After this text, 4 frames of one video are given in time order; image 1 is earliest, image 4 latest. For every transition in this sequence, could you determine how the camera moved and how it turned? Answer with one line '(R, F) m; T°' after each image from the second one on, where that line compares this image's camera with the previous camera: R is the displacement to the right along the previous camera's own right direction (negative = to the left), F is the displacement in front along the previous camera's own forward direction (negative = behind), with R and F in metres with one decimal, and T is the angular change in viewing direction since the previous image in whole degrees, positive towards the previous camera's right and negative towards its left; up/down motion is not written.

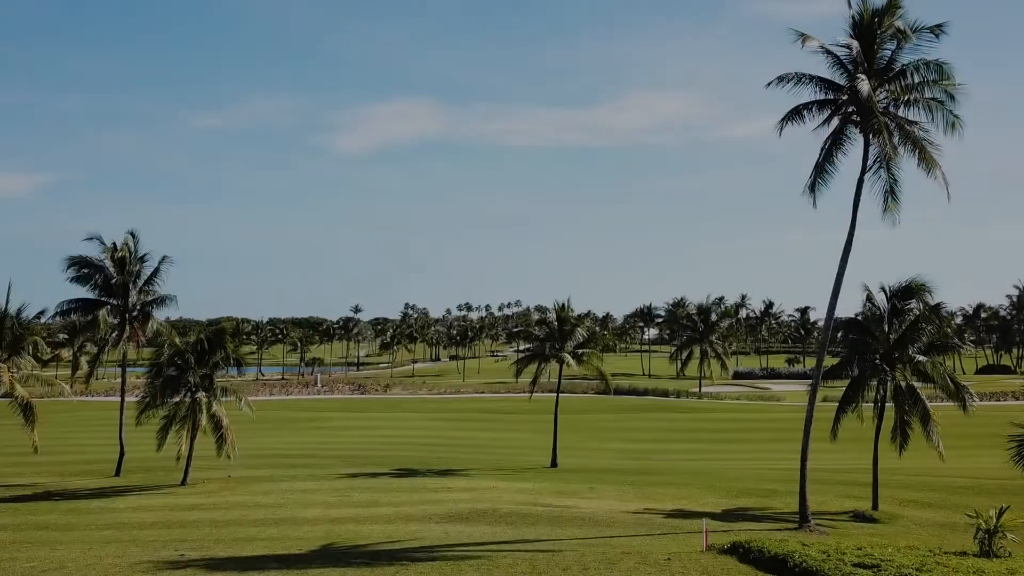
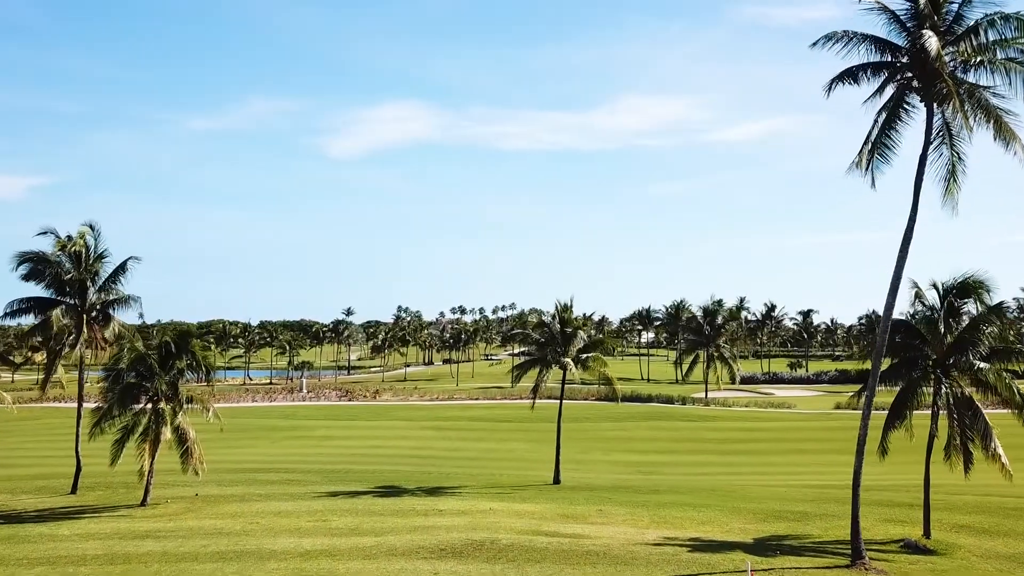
(-0.1, +2.0) m; 0°
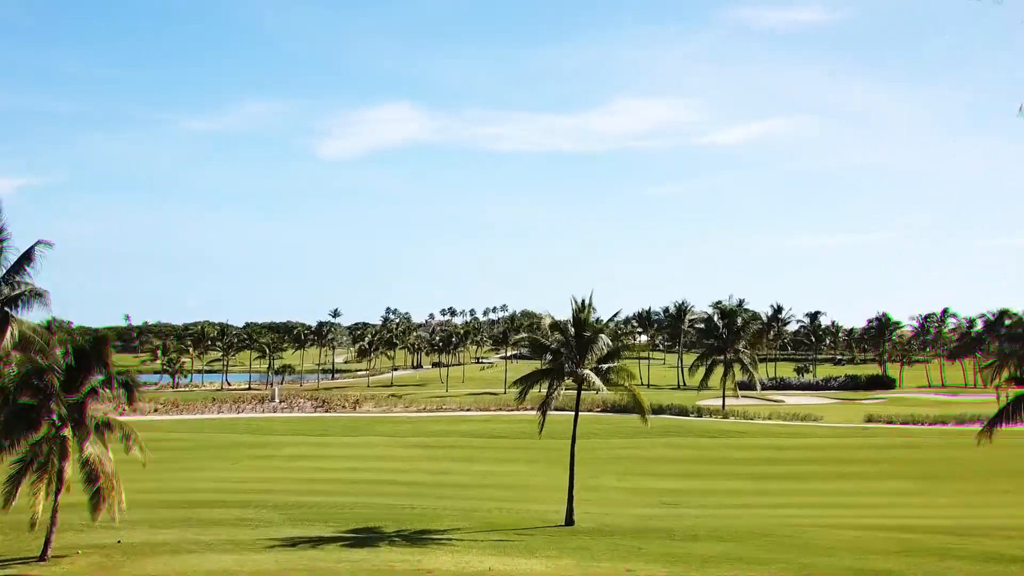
(-0.3, +3.8) m; +1°
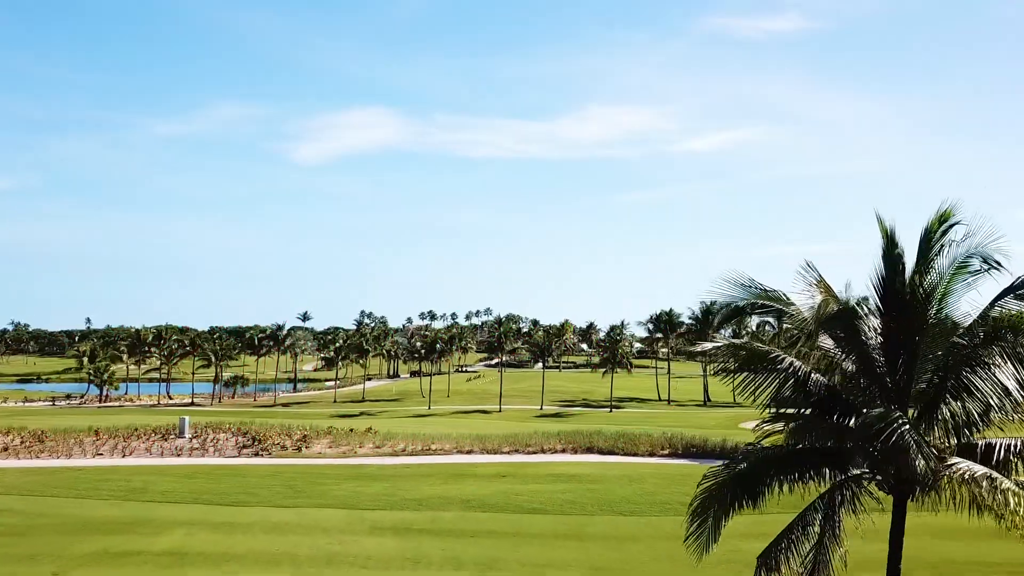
(-1.6, +11.2) m; +2°
